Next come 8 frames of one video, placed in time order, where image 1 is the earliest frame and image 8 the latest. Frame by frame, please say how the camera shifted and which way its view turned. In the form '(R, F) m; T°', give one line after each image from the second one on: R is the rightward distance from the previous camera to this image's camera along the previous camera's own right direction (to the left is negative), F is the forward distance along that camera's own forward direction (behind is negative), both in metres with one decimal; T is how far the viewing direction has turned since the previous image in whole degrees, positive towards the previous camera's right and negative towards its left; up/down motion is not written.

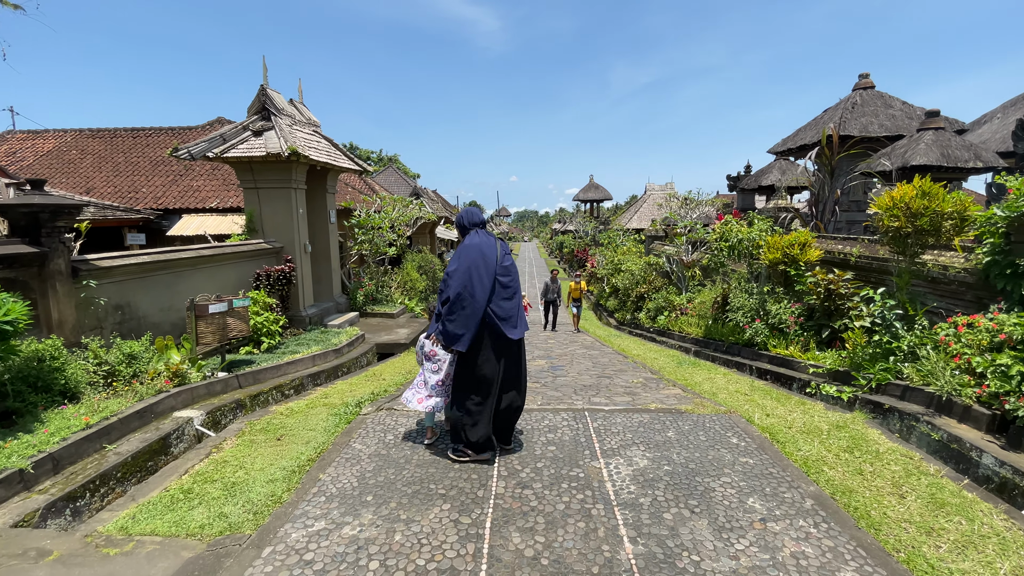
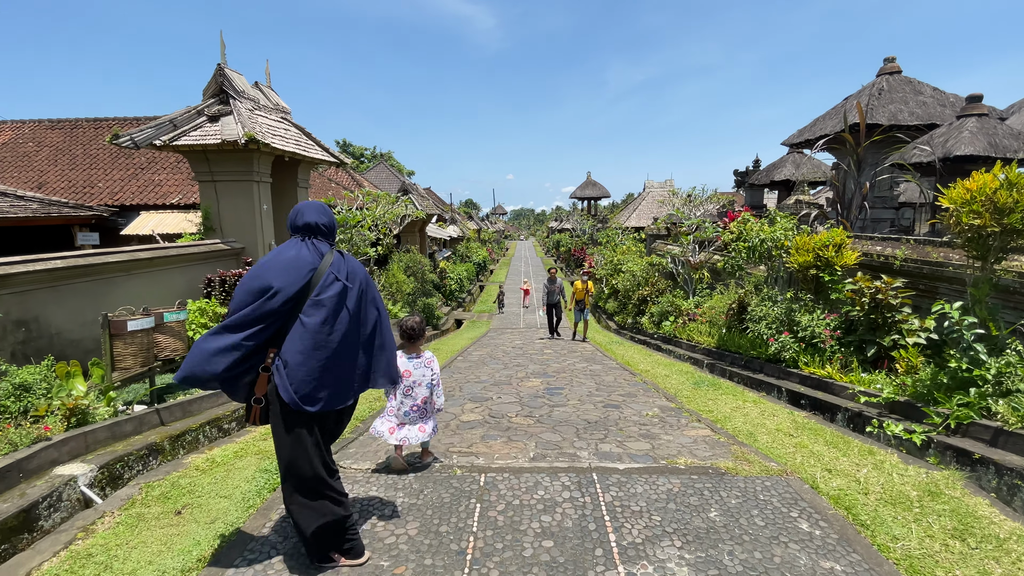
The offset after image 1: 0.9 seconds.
(+0.1, +1.0) m; 0°
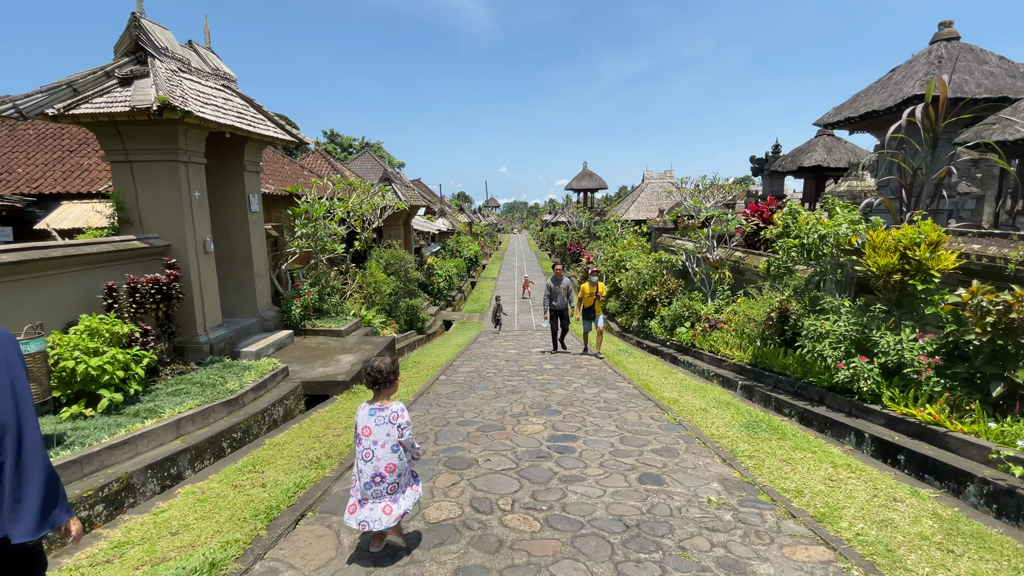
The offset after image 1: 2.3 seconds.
(0.0, +1.4) m; +1°
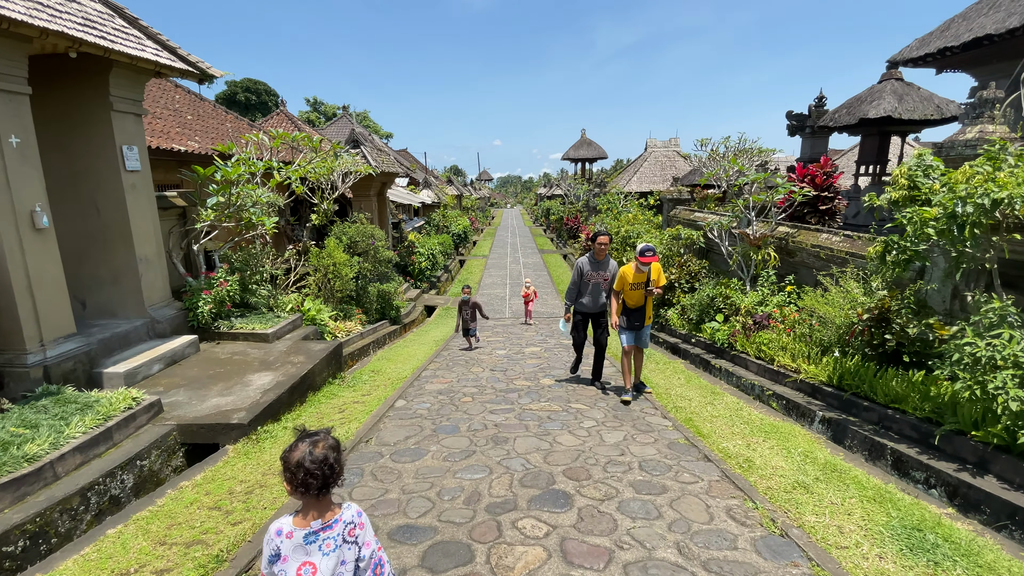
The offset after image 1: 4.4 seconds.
(+0.1, +2.0) m; +1°
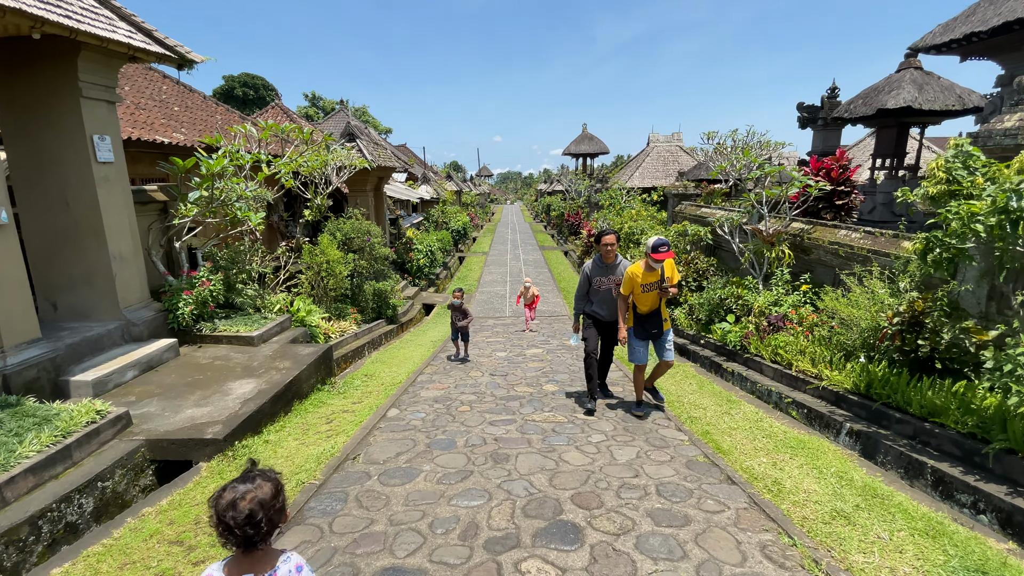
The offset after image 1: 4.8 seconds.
(0.0, +0.4) m; 0°
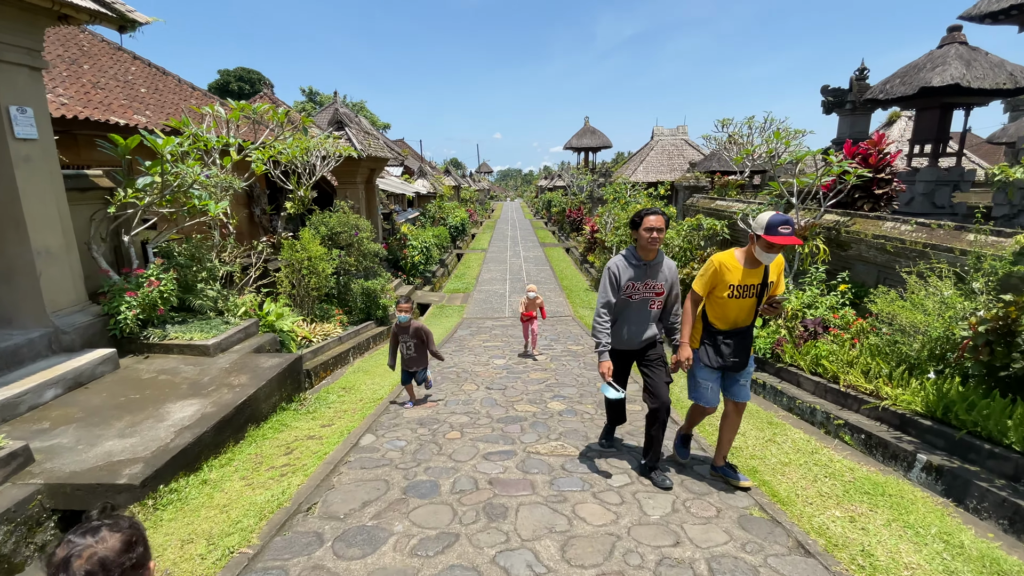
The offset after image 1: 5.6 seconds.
(0.0, +0.8) m; 0°
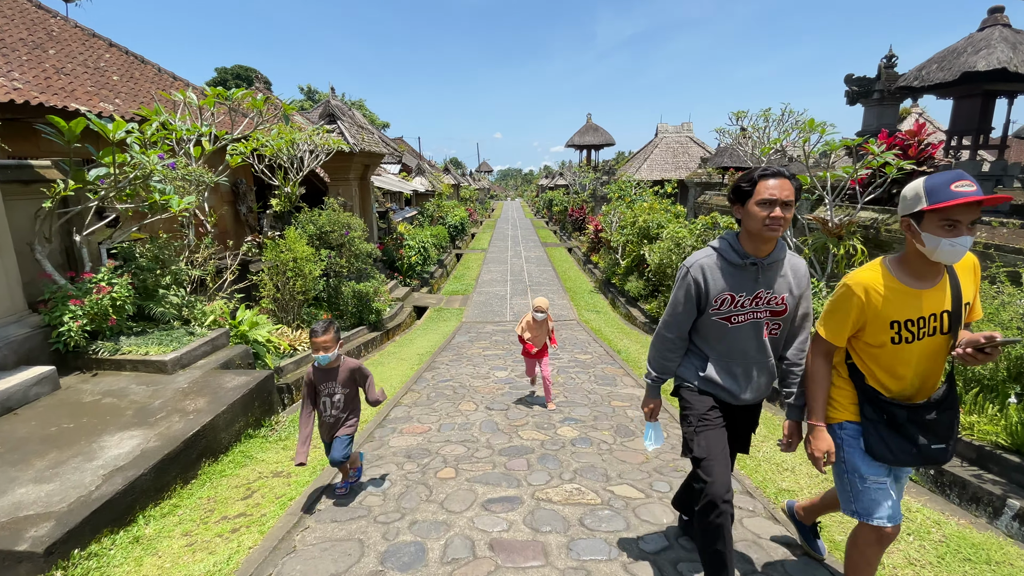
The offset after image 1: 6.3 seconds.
(0.0, +0.6) m; 0°
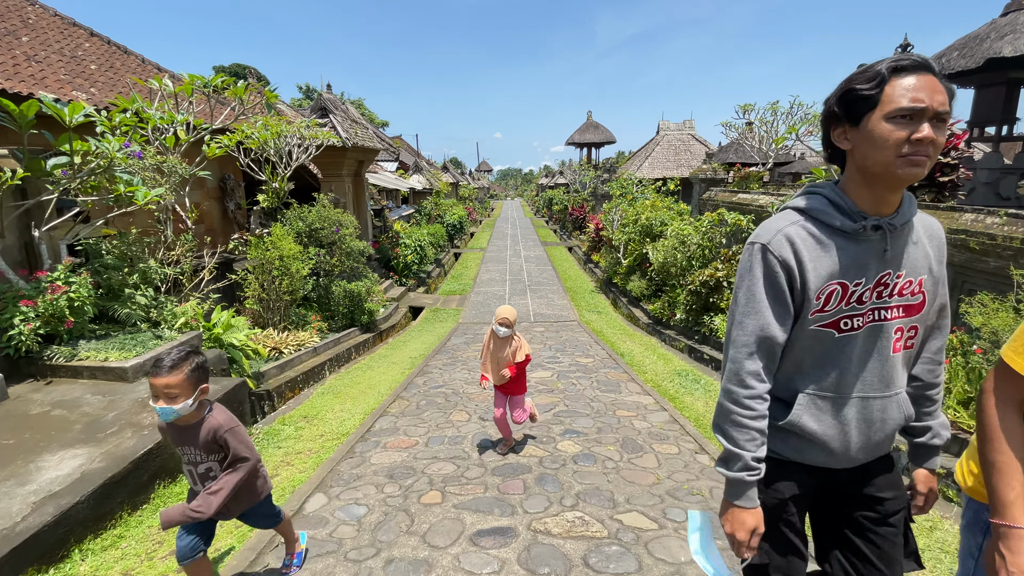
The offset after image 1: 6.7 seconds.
(0.0, +0.4) m; 0°
